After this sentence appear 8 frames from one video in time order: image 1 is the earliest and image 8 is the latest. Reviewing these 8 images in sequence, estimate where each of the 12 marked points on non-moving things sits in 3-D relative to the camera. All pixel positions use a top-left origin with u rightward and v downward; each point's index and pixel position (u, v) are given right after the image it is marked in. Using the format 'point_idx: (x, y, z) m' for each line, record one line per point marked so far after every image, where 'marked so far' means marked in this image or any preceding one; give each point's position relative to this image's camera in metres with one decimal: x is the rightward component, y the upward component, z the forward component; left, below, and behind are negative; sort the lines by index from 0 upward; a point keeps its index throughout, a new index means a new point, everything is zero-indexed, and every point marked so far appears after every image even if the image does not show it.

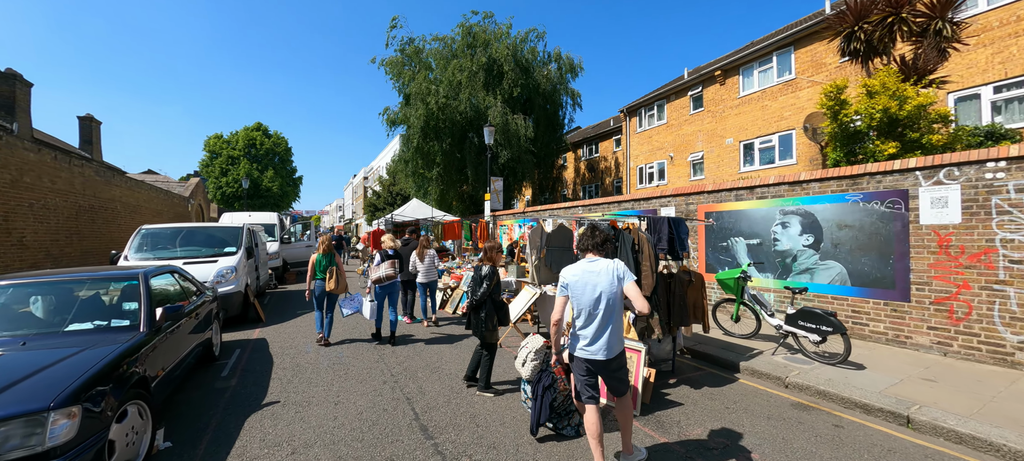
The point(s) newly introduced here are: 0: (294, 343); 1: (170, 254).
0: (-3.7, -1.9, +6.8) m
1: (-6.9, -0.5, +8.0) m
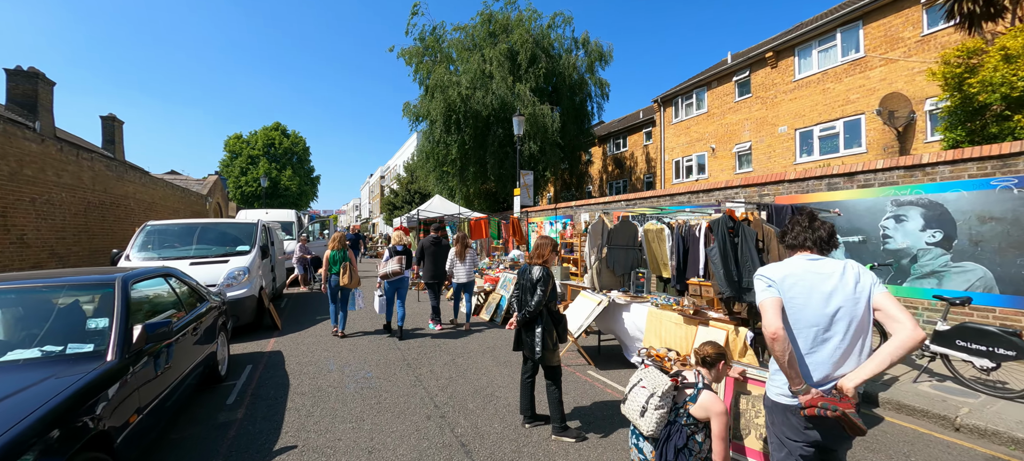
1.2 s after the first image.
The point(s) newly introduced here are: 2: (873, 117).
0: (-2.9, -1.8, +5.8) m
1: (-6.0, -0.4, +7.1) m
2: (+10.9, +3.4, +12.0) m
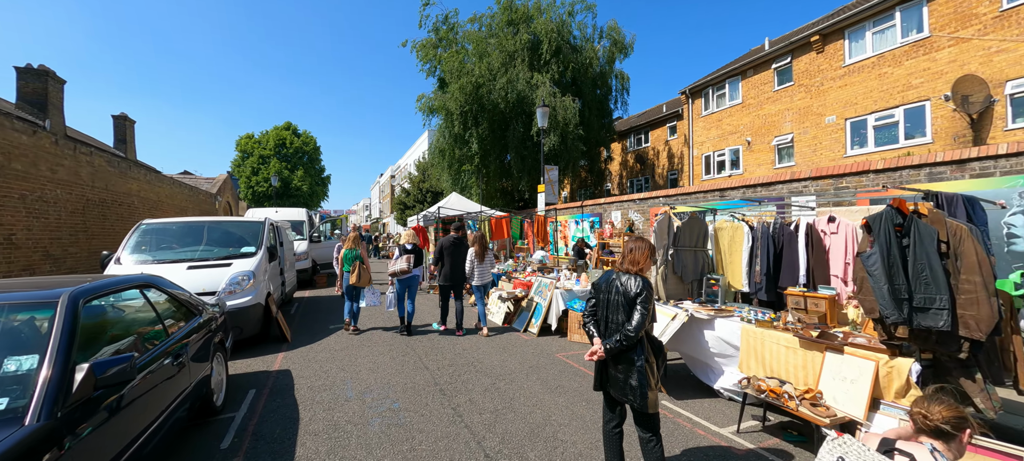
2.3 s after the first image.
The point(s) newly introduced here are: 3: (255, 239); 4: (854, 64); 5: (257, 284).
0: (-2.3, -1.8, +4.9) m
1: (-5.4, -0.4, +6.3) m
2: (+11.7, +3.5, +10.8) m
3: (-4.6, -0.2, +7.0) m
4: (+10.8, +5.3, +12.6) m
5: (-3.9, -0.8, +6.0) m
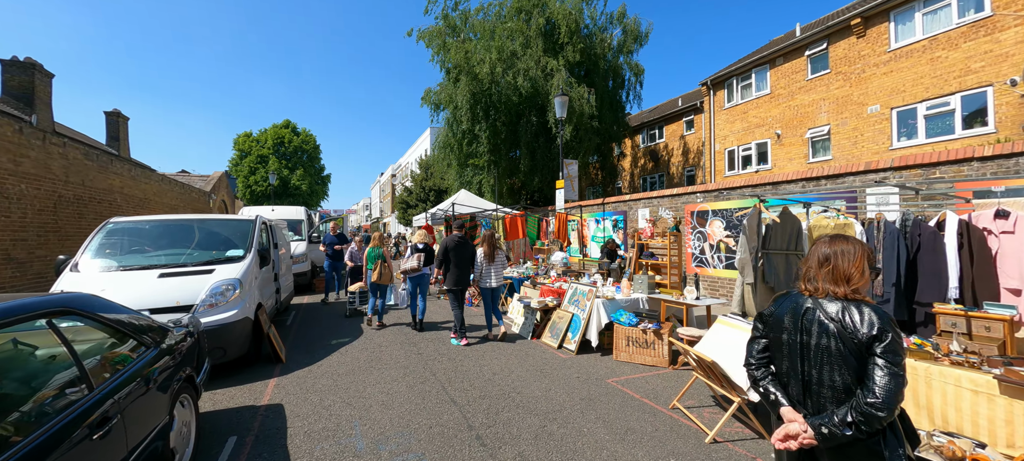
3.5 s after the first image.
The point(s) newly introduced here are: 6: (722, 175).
0: (-1.8, -1.8, +3.9) m
1: (-4.9, -0.4, +5.3) m
2: (+12.2, +3.5, +9.8) m
3: (-4.1, -0.2, +6.0) m
4: (+11.3, +5.3, +11.6) m
5: (-3.4, -0.8, +5.0) m
6: (+8.9, +2.4, +16.8) m
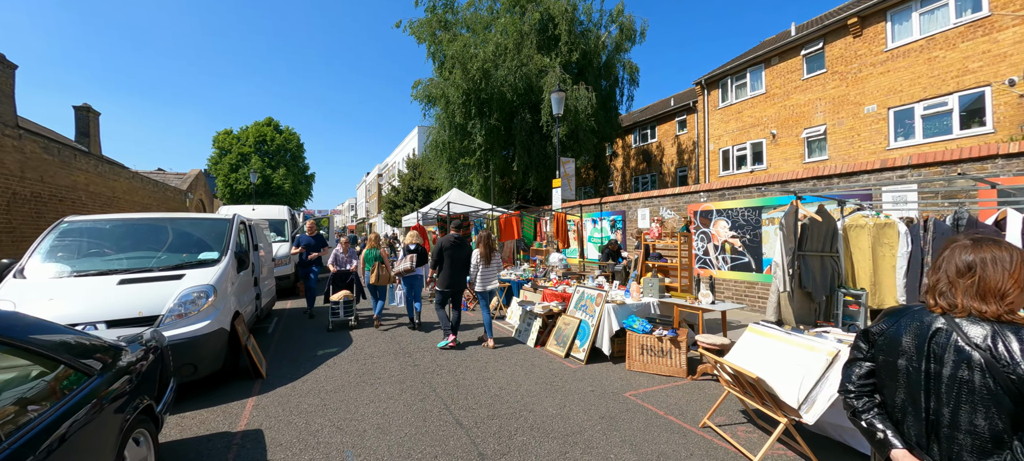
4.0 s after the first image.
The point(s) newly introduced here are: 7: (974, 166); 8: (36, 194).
0: (-1.6, -1.8, +3.4) m
1: (-4.8, -0.4, +4.7) m
2: (+12.1, +3.5, +9.8) m
3: (-4.0, -0.2, +5.4) m
4: (+11.2, +5.3, +11.5) m
5: (-3.3, -0.8, +4.4) m
6: (+8.6, +2.4, +16.7) m
7: (+6.5, +0.9, +5.6) m
8: (-10.6, +0.8, +8.9) m
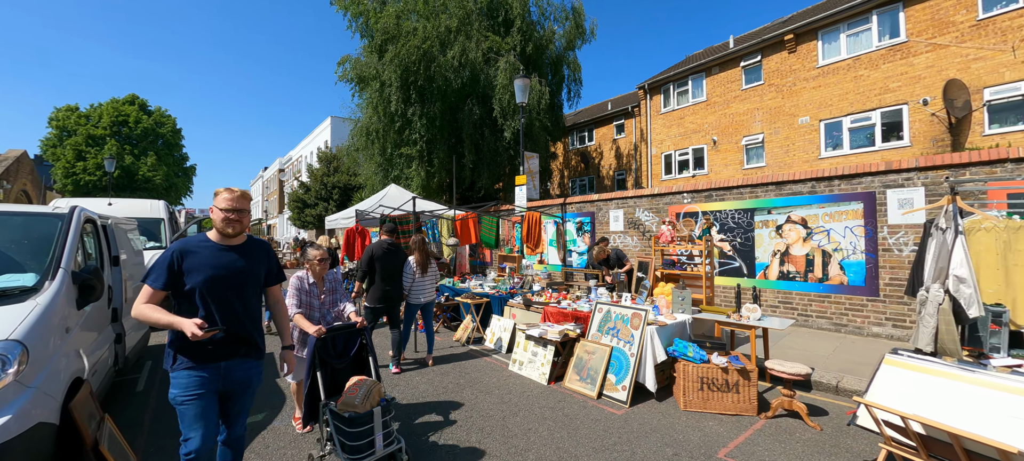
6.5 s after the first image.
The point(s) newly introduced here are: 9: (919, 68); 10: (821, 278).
0: (-0.9, -1.8, +1.6) m
1: (-4.3, -0.4, +2.2) m
2: (+11.1, +3.4, +10.9) m
3: (-3.7, -0.2, +3.1) m
4: (+9.9, +5.2, +12.4) m
5: (-2.7, -0.8, +2.3) m
6: (+6.2, +2.2, +16.8) m
7: (+6.5, +0.9, +5.5) m
8: (-10.9, +0.8, +5.0) m
9: (+11.2, +4.5, +10.9) m
10: (+5.3, -0.8, +6.8) m
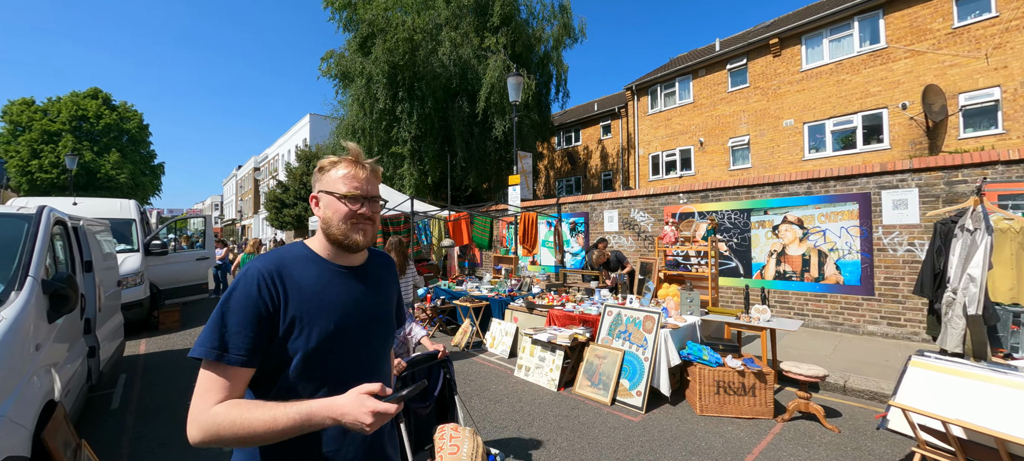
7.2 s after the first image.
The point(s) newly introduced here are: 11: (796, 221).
0: (-0.7, -1.8, +1.4) m
1: (-4.1, -0.4, +1.8) m
2: (+10.9, +3.4, +11.2) m
3: (-3.5, -0.2, +2.7) m
4: (+9.6, +5.2, +12.7) m
5: (-2.5, -0.8, +2.0) m
6: (+5.7, +2.2, +17.0) m
7: (+6.6, +0.8, +5.7) m
8: (-10.8, +0.8, +4.3) m
9: (+10.9, +4.5, +11.2) m
10: (+5.3, -0.8, +6.9) m
11: (+5.0, +0.2, +7.0) m
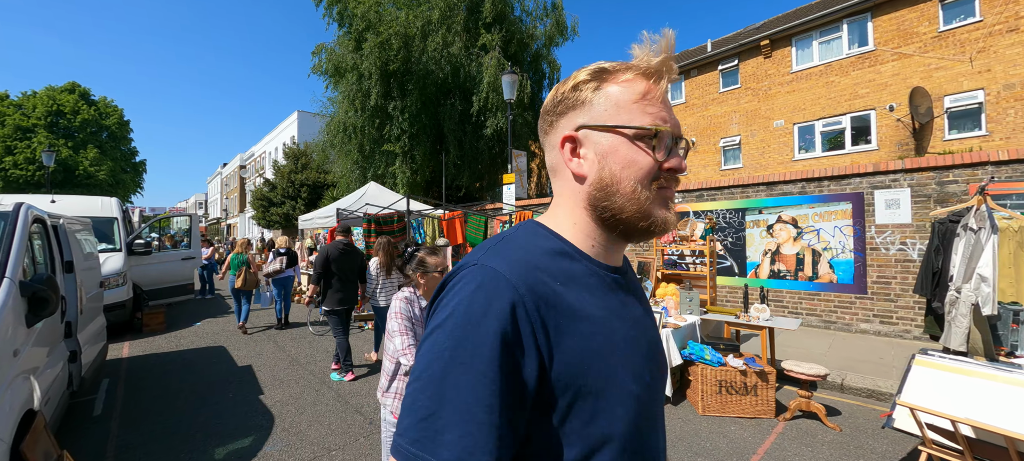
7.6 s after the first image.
0: (-0.6, -1.8, +1.3) m
1: (-4.0, -0.4, +1.6) m
2: (+10.7, +3.4, +11.4) m
3: (-3.4, -0.2, +2.6) m
4: (+9.4, +5.2, +12.9) m
5: (-2.5, -0.8, +1.8) m
6: (+5.3, +2.2, +17.0) m
7: (+6.6, +0.9, +5.8) m
8: (-10.8, +0.8, +4.0) m
9: (+10.8, +4.5, +11.4) m
10: (+5.2, -0.8, +7.0) m
11: (+5.0, +0.2, +7.1) m
